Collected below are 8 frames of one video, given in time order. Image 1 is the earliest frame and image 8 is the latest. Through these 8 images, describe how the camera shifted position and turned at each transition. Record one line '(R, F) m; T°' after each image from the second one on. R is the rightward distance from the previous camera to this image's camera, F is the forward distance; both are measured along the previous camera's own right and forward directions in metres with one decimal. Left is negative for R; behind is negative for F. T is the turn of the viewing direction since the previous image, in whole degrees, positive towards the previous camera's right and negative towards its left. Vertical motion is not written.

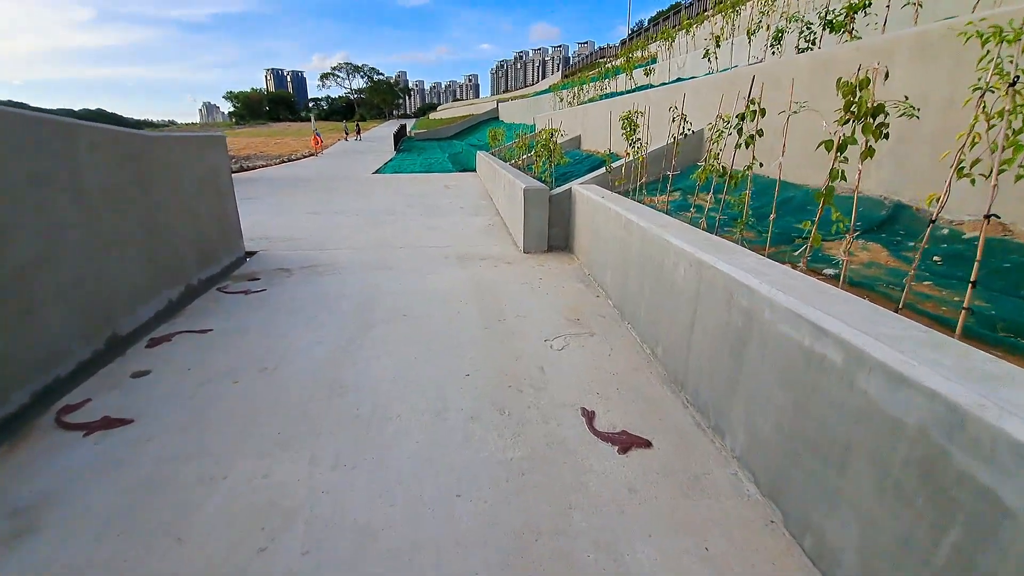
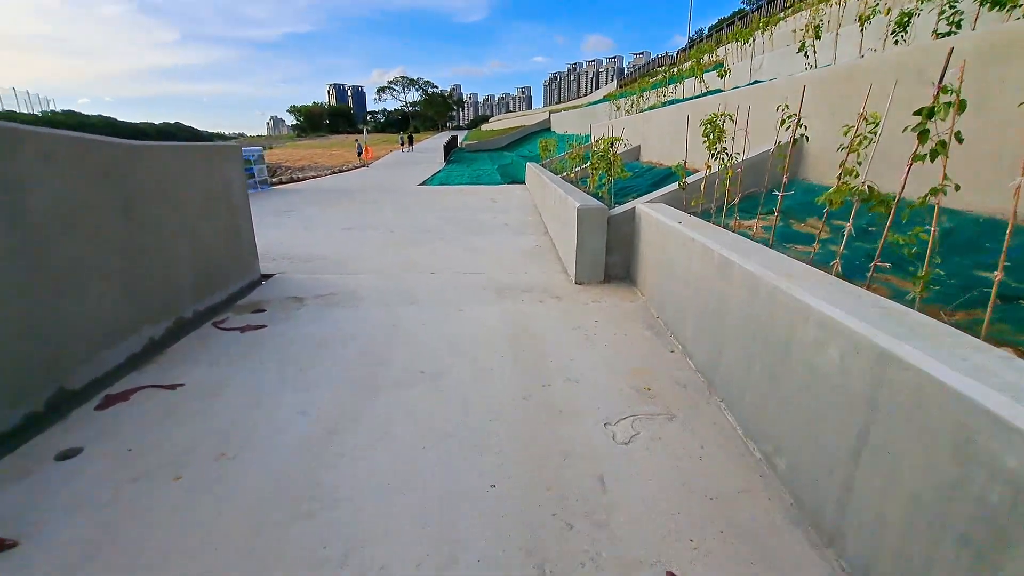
(0.0, +0.7) m; -5°
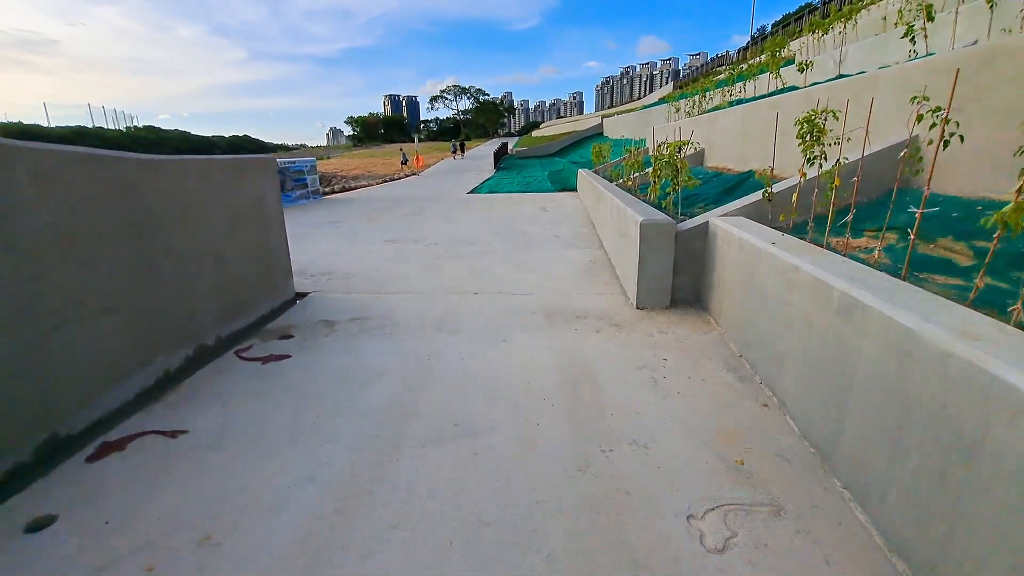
(0.0, +0.4) m; -6°
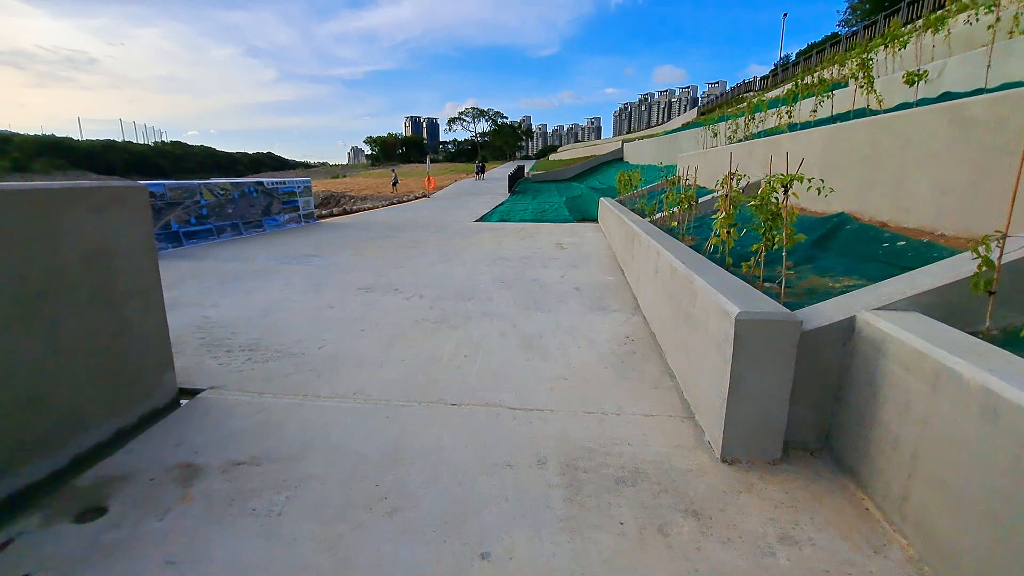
(+0.1, +1.3) m; -2°
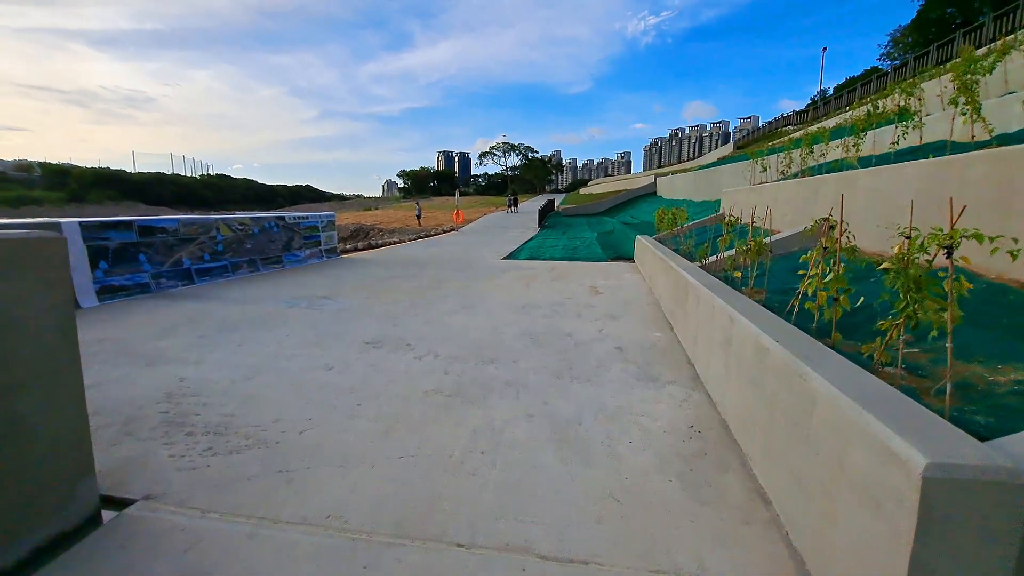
(0.0, +0.6) m; -3°
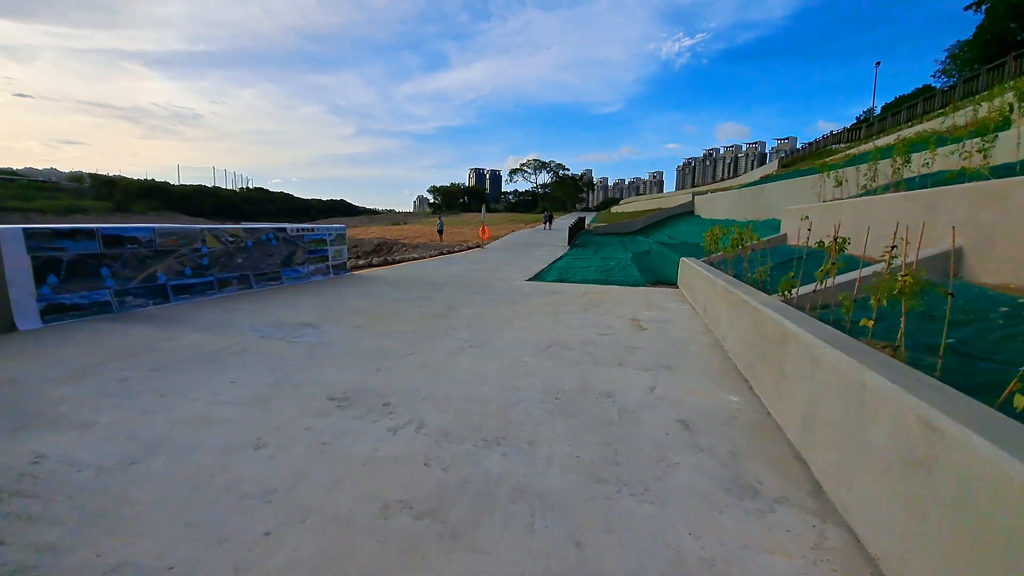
(0.0, +1.1) m; -3°
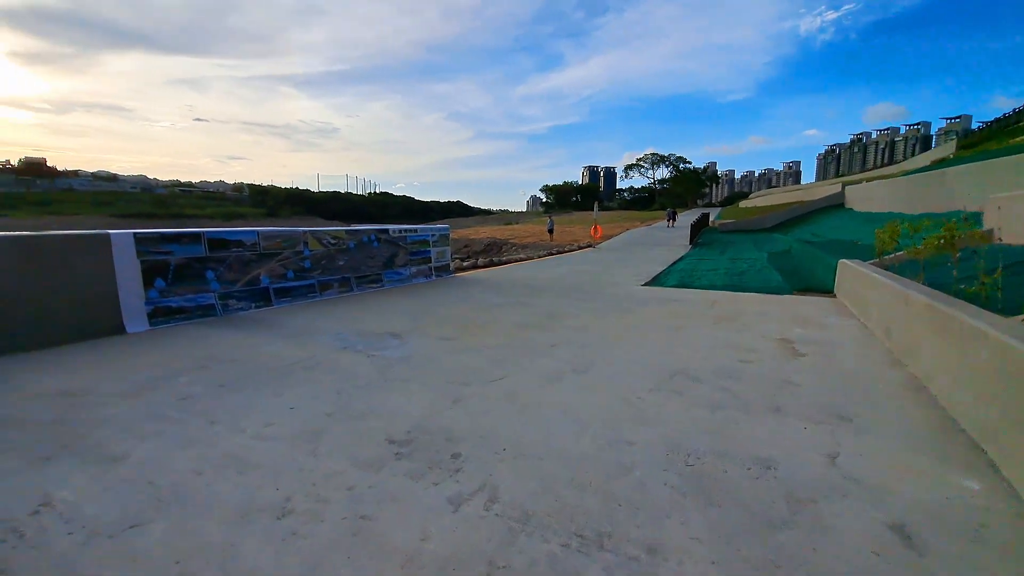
(0.0, +0.7) m; -13°
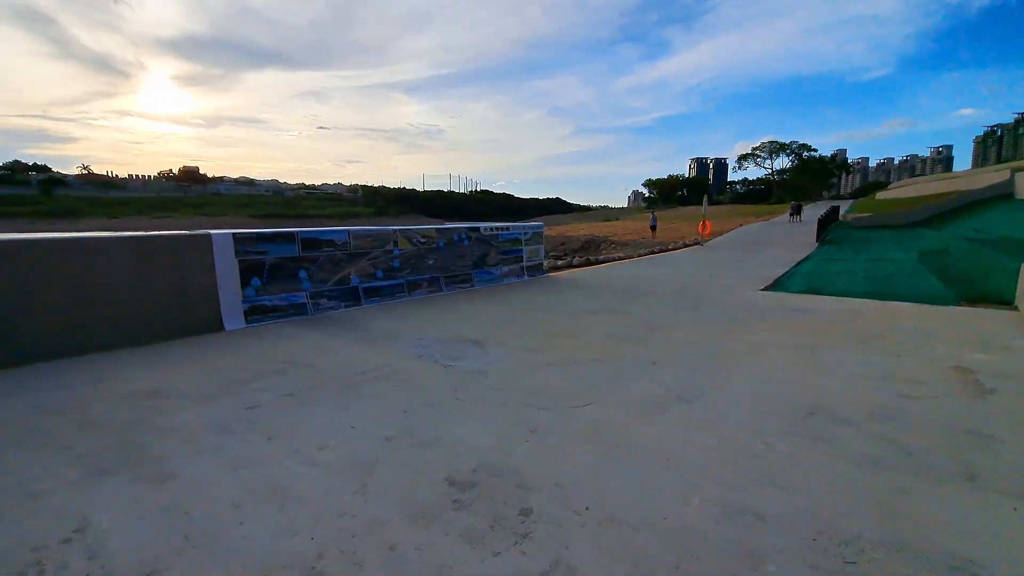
(0.0, +0.4) m; -11°
